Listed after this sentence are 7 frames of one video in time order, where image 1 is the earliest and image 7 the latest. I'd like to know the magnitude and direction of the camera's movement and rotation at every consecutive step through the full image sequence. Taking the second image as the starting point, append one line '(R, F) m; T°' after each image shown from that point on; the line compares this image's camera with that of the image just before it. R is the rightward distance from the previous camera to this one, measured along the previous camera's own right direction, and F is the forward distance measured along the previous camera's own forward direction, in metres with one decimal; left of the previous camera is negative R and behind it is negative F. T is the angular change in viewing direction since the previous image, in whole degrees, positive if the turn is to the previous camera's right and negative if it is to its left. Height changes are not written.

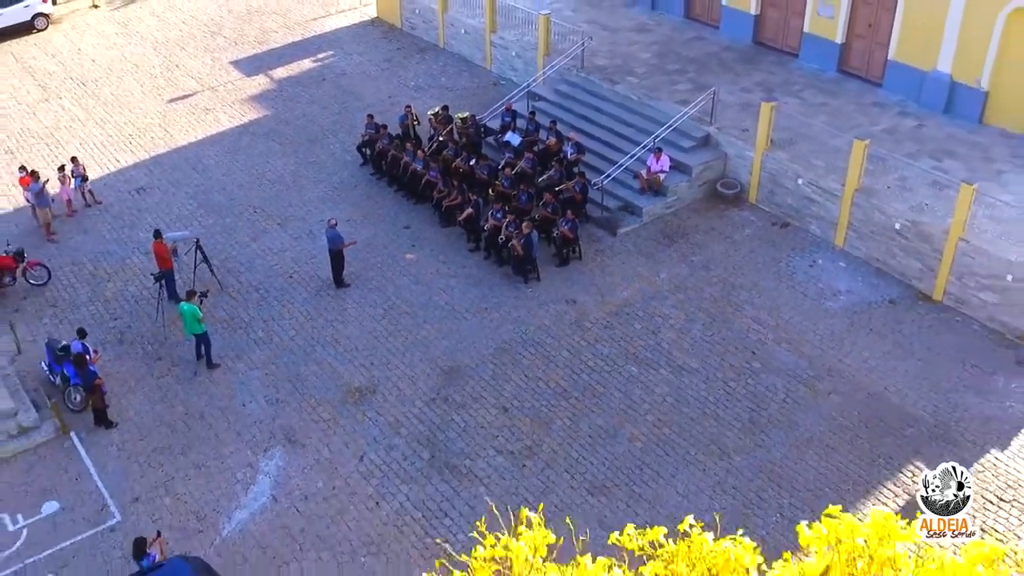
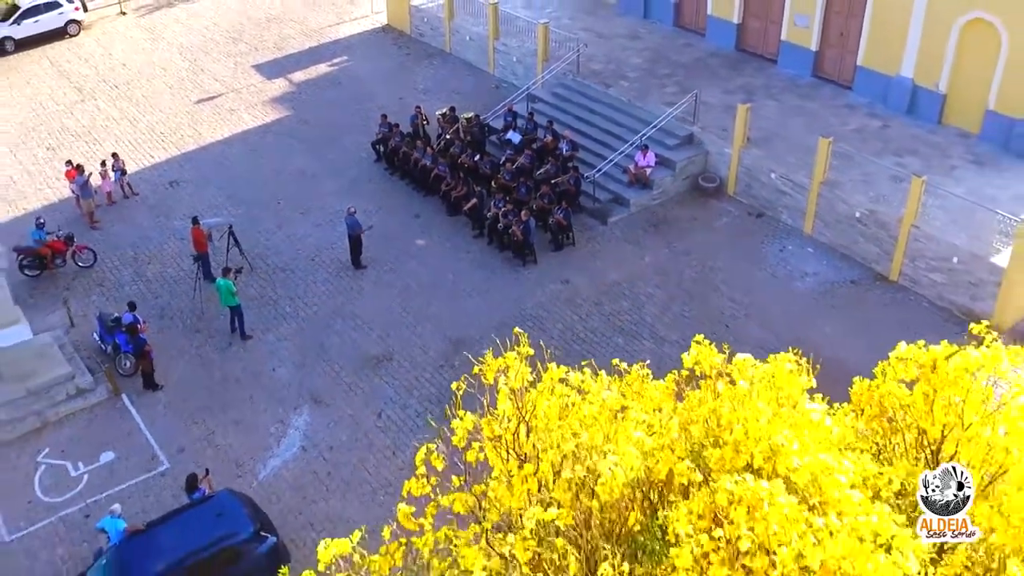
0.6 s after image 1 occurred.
(0.0, -1.6) m; 0°
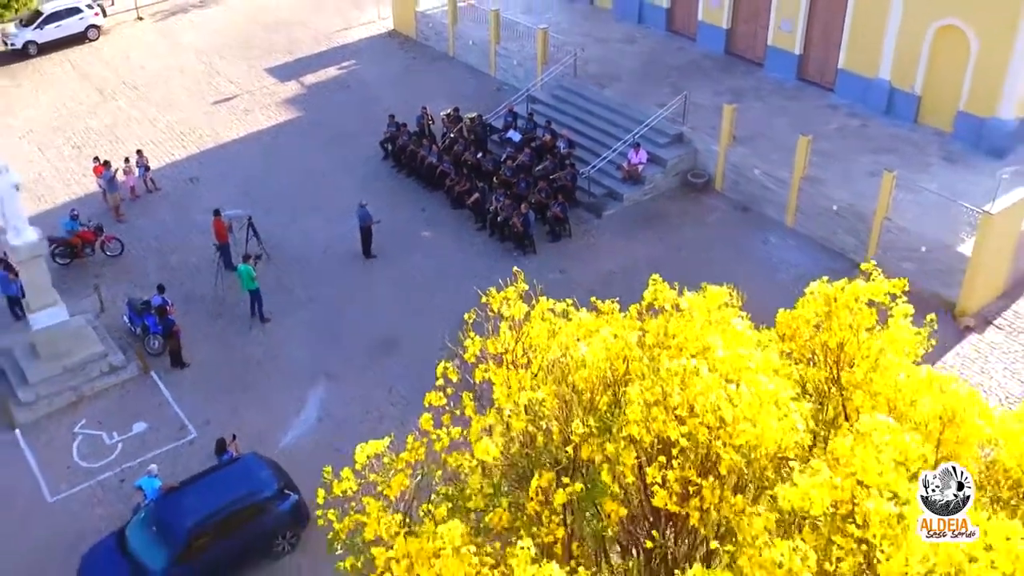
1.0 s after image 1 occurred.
(0.0, -1.1) m; 0°
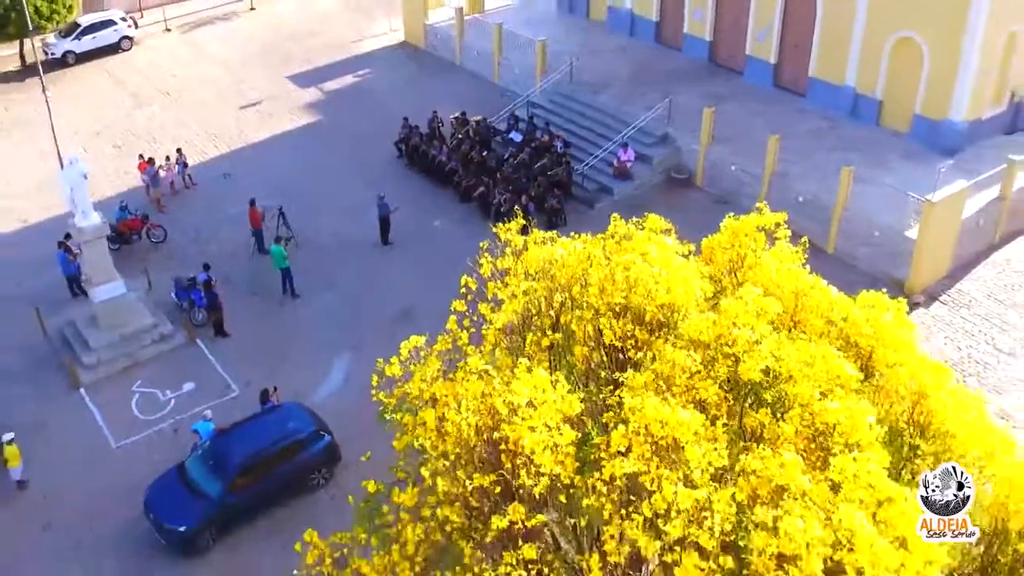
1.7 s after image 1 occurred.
(0.0, -2.1) m; 0°
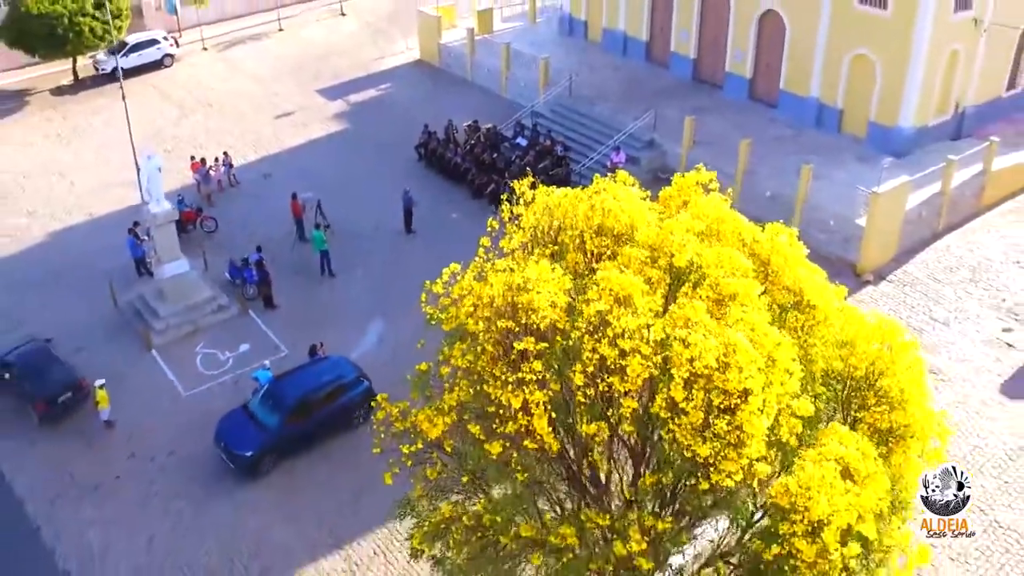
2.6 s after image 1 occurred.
(-0.1, -2.9) m; 0°
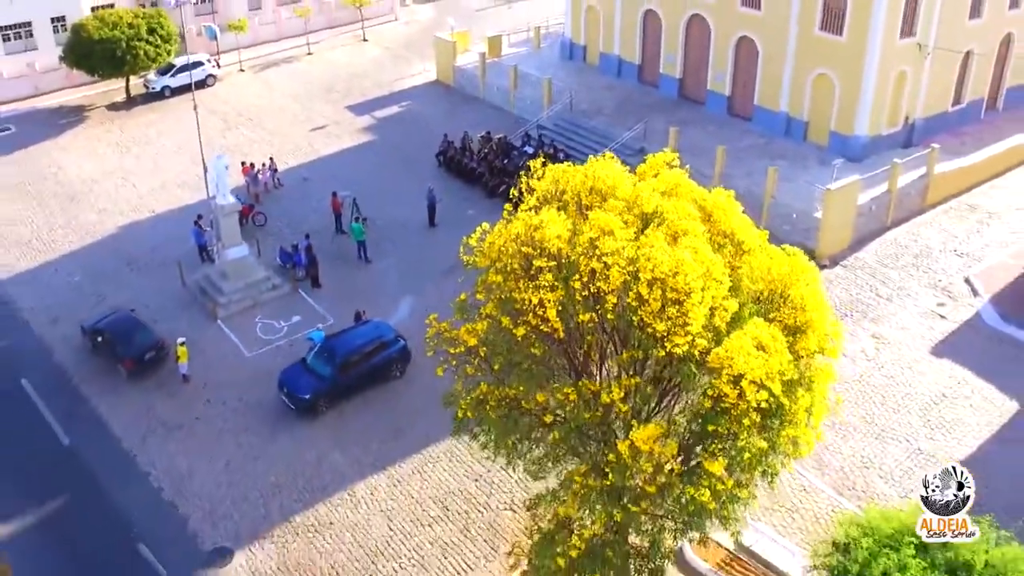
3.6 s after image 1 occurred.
(-0.2, -3.6) m; 0°
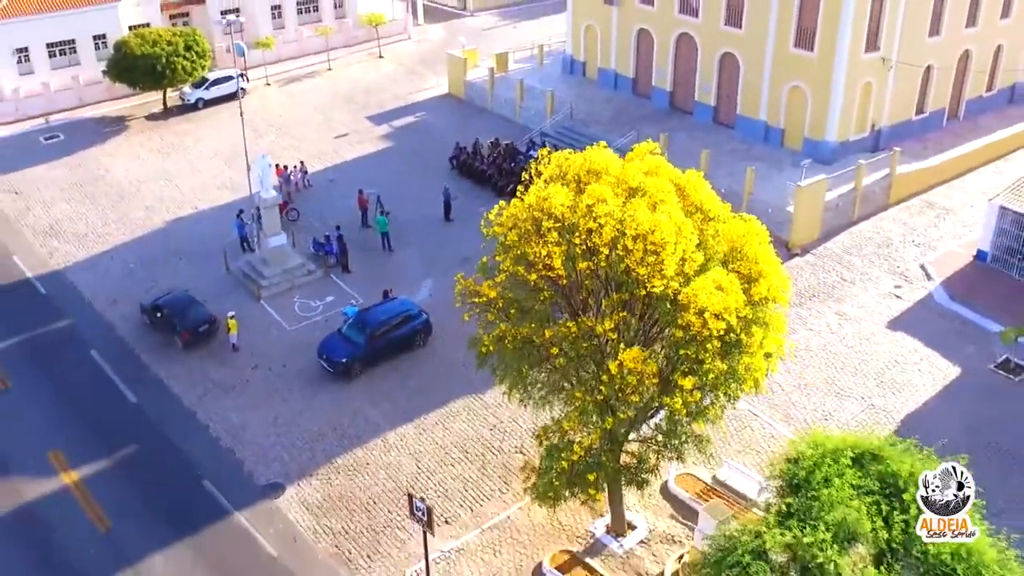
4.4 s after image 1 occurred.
(-0.2, -3.1) m; 0°
